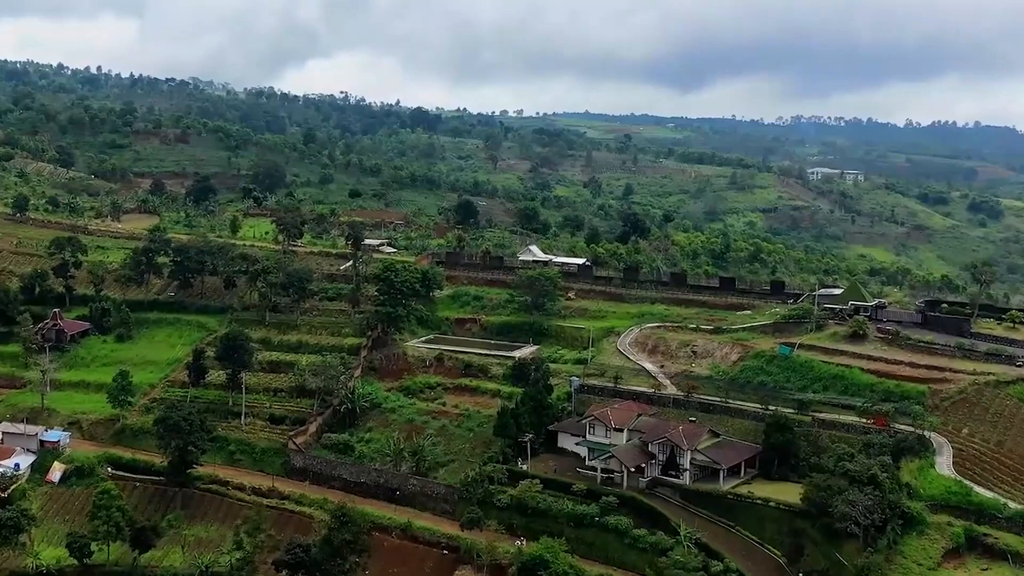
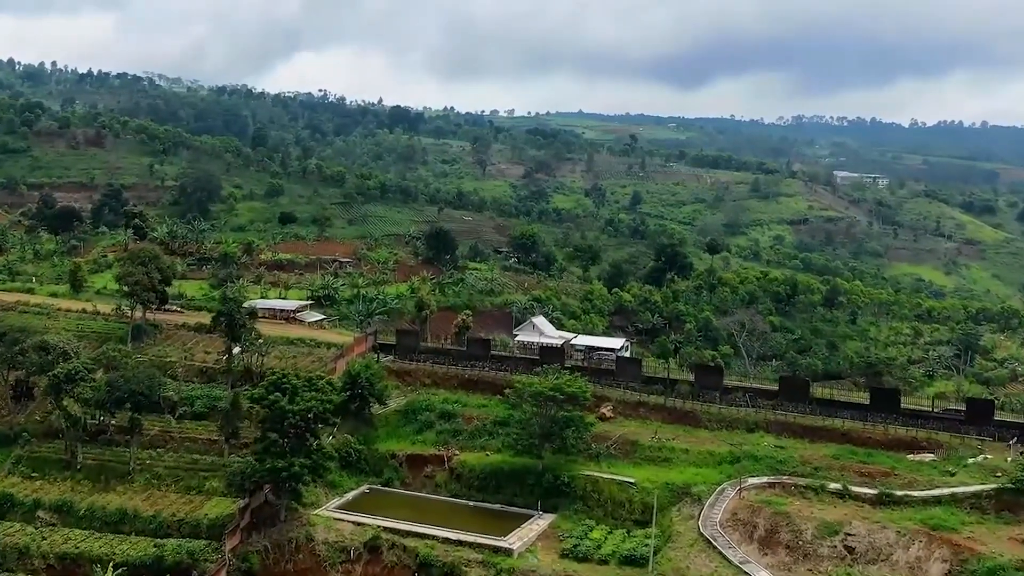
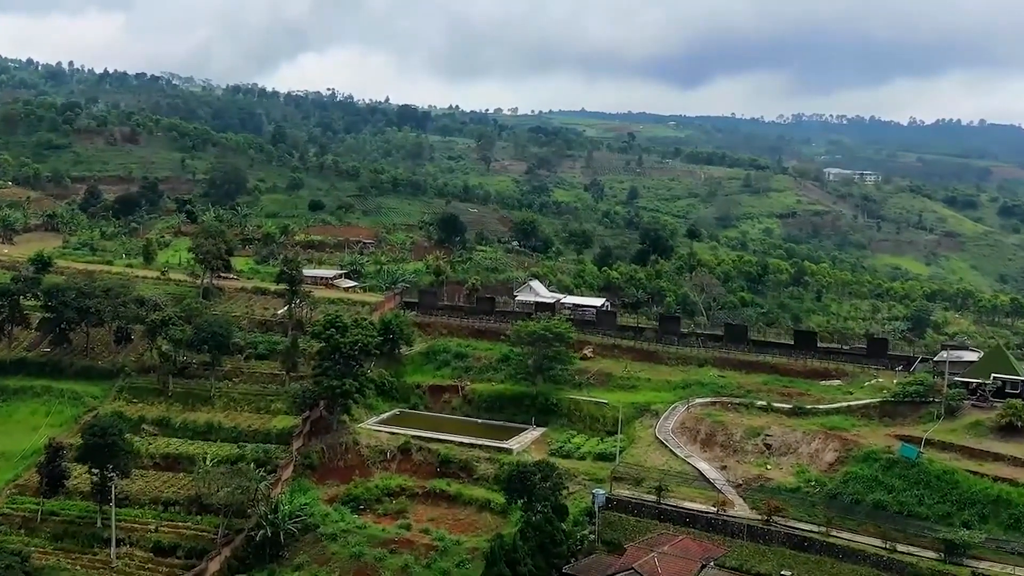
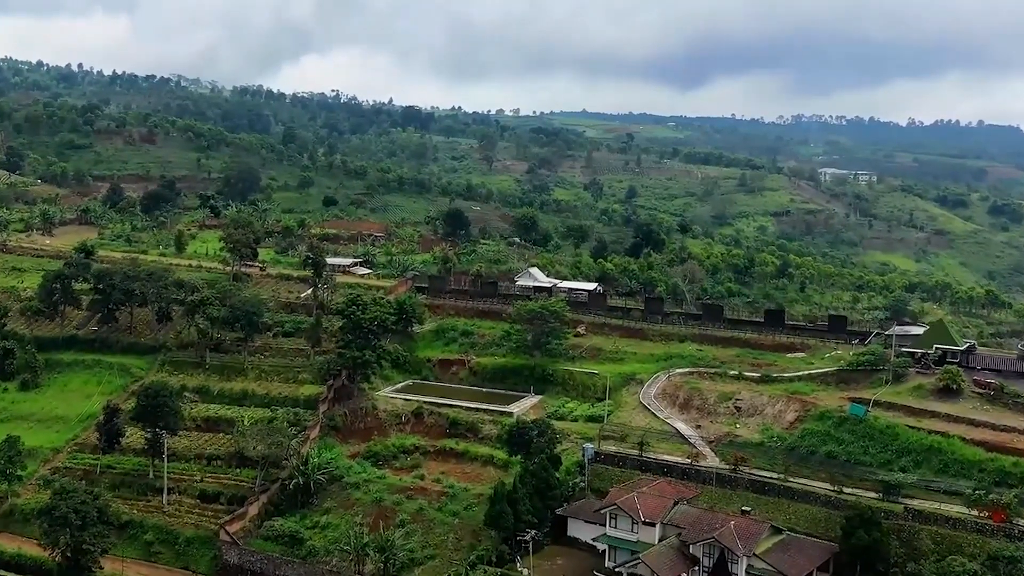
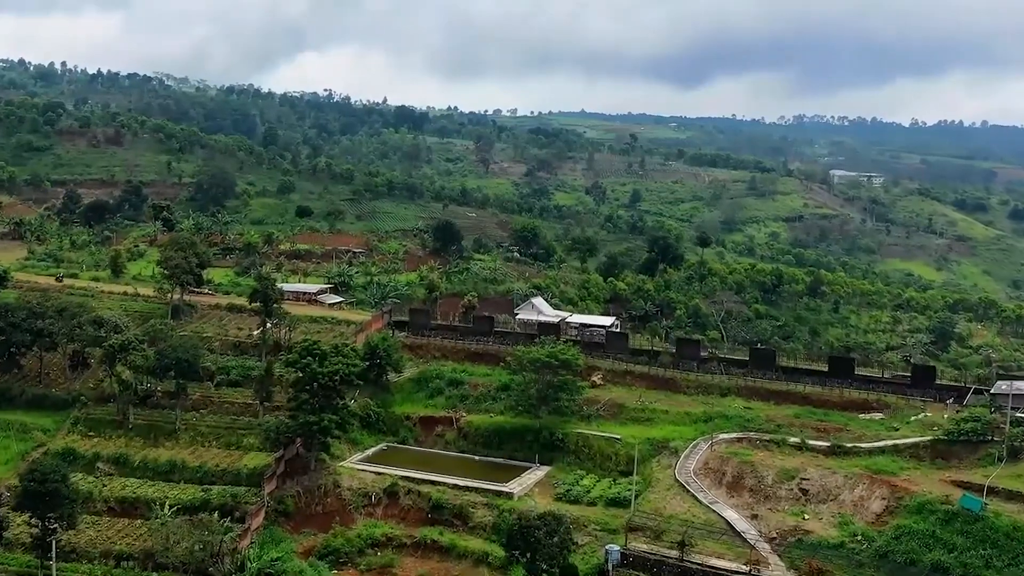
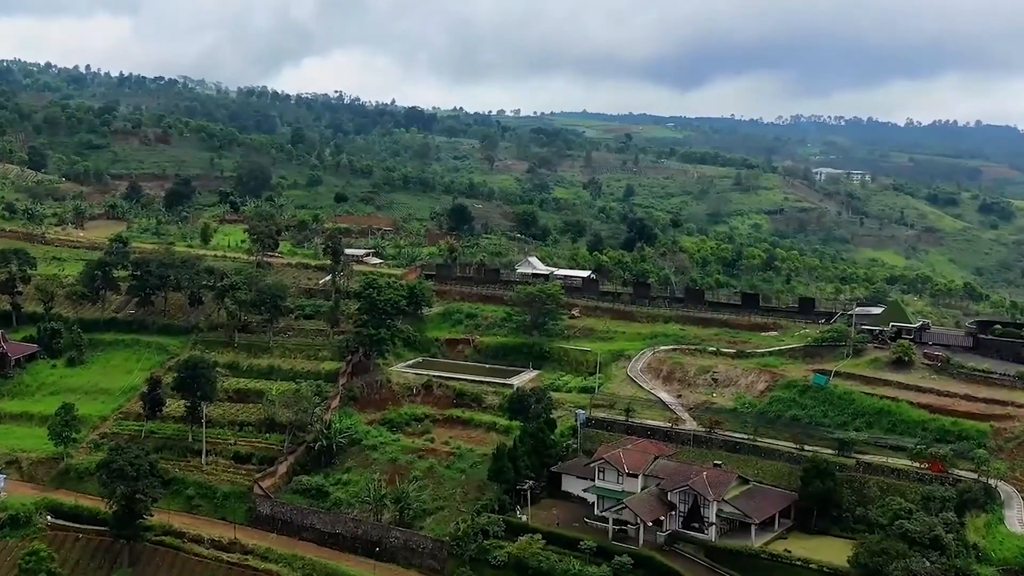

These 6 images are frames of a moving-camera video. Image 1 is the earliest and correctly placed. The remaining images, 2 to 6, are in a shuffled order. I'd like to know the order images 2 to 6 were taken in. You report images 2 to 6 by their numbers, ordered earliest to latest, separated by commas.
6, 4, 3, 5, 2
